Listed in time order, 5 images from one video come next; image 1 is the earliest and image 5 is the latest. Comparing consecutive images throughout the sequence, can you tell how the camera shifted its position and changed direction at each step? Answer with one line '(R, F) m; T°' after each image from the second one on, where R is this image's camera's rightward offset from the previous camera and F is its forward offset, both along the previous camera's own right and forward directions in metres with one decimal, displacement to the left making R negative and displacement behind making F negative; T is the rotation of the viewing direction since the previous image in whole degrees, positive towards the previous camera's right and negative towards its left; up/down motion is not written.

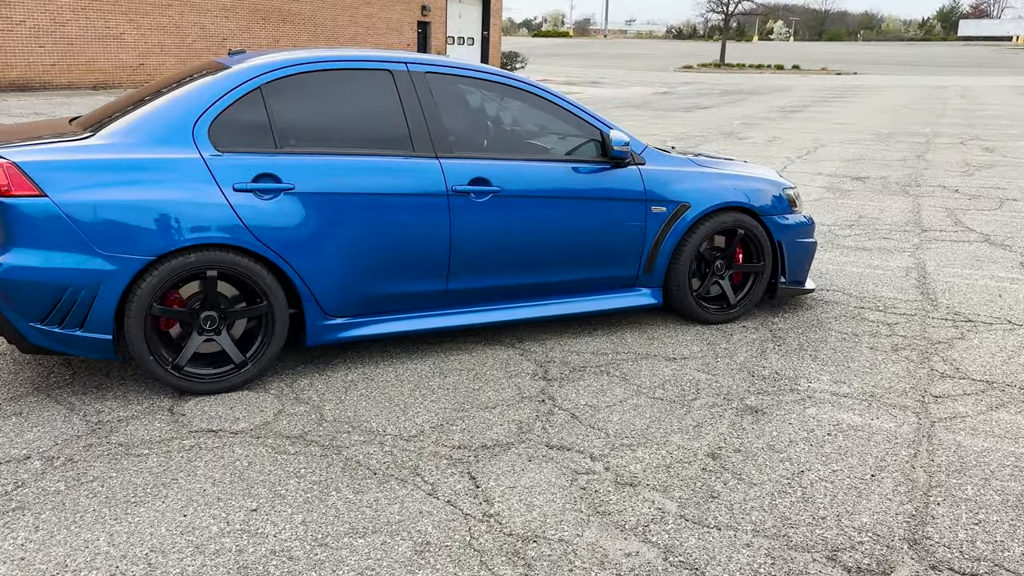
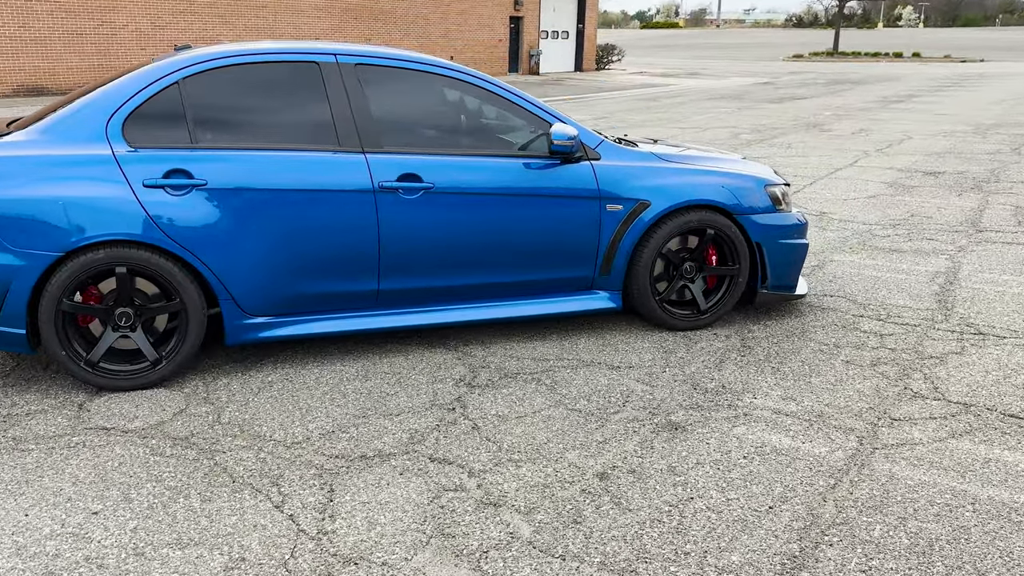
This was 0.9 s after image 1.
(+0.8, +0.2) m; -7°
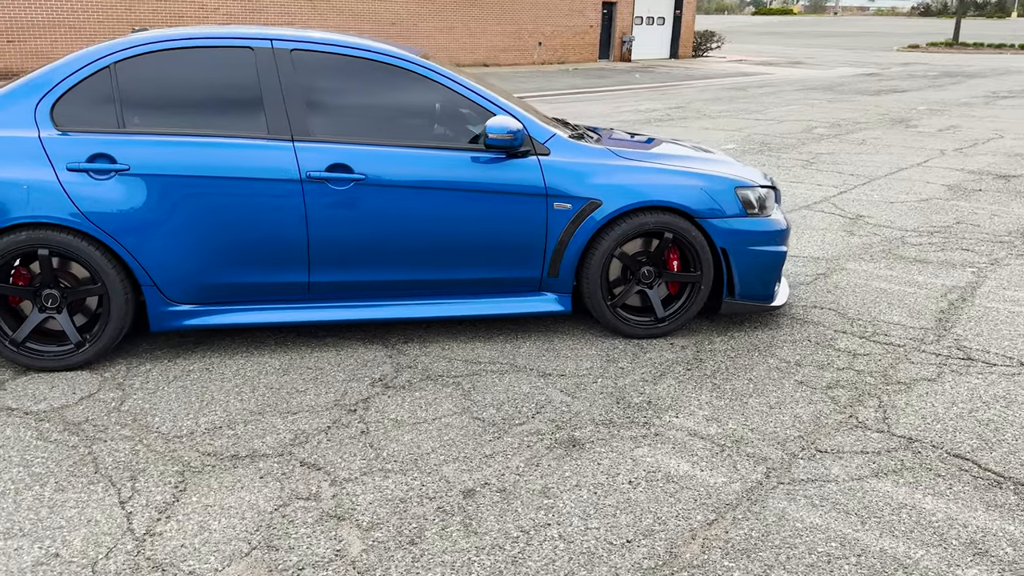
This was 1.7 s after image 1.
(+0.7, +0.2) m; -7°
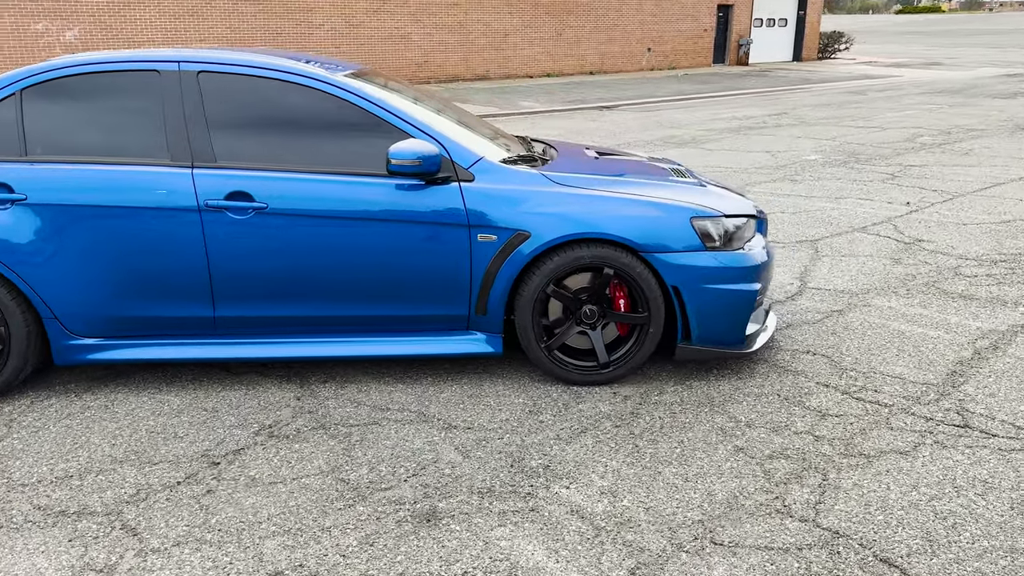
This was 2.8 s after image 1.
(+0.8, +0.4) m; -9°
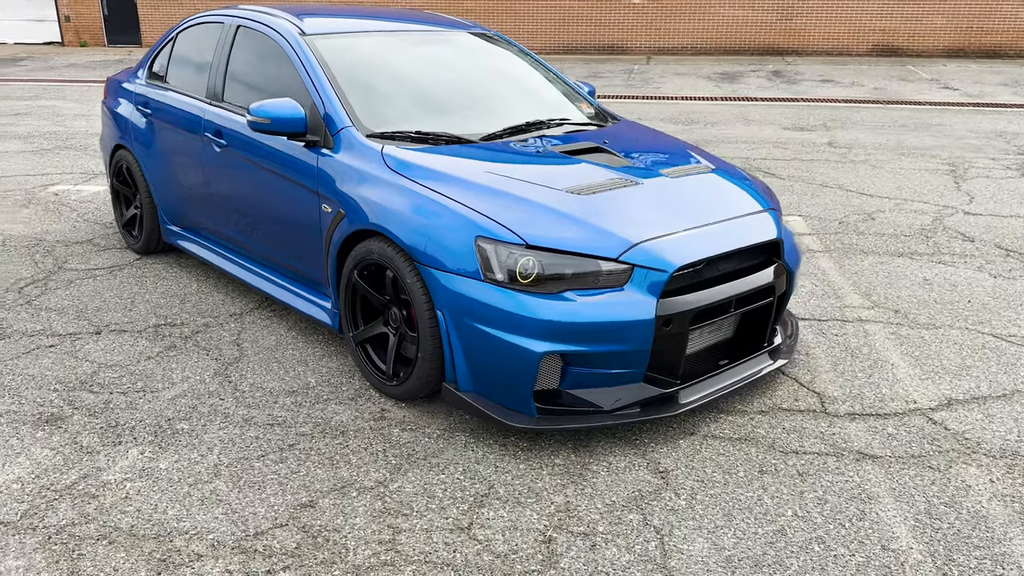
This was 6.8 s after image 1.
(+2.8, +1.7) m; -46°
